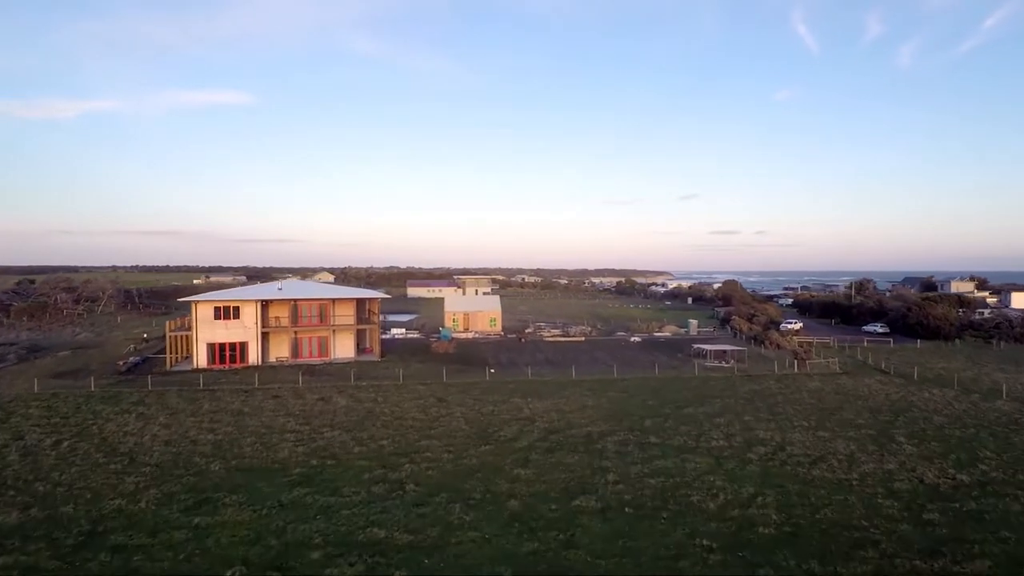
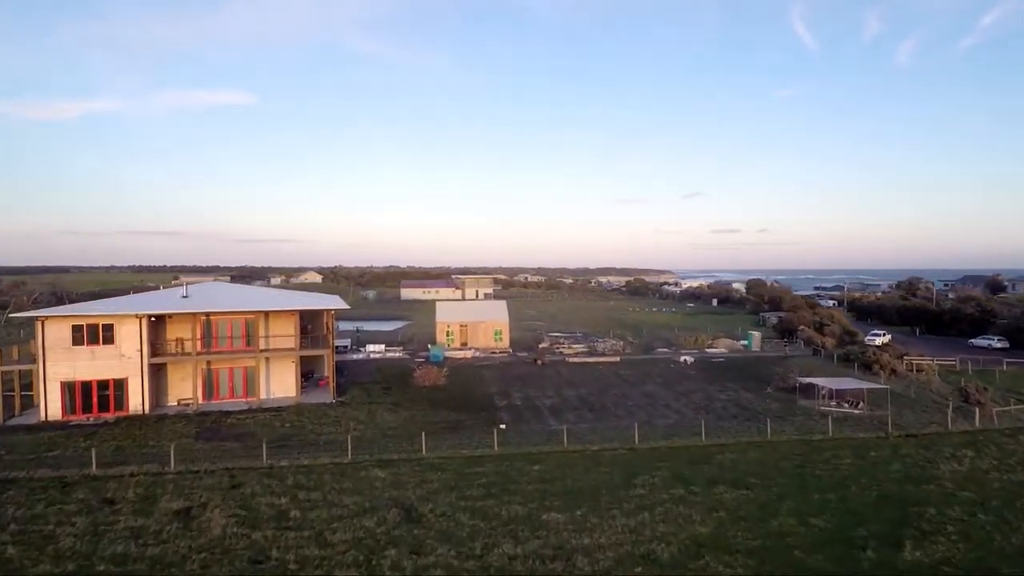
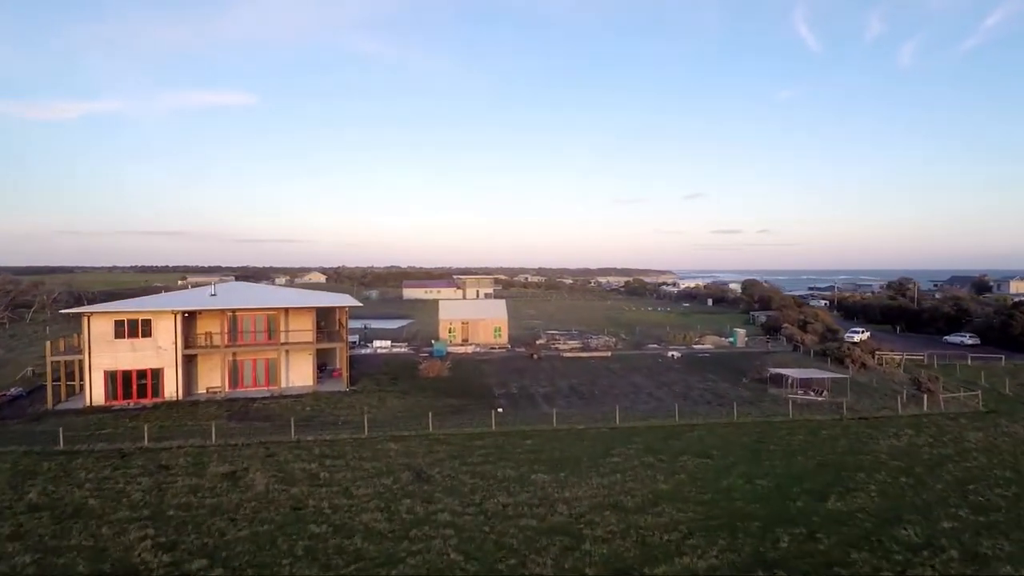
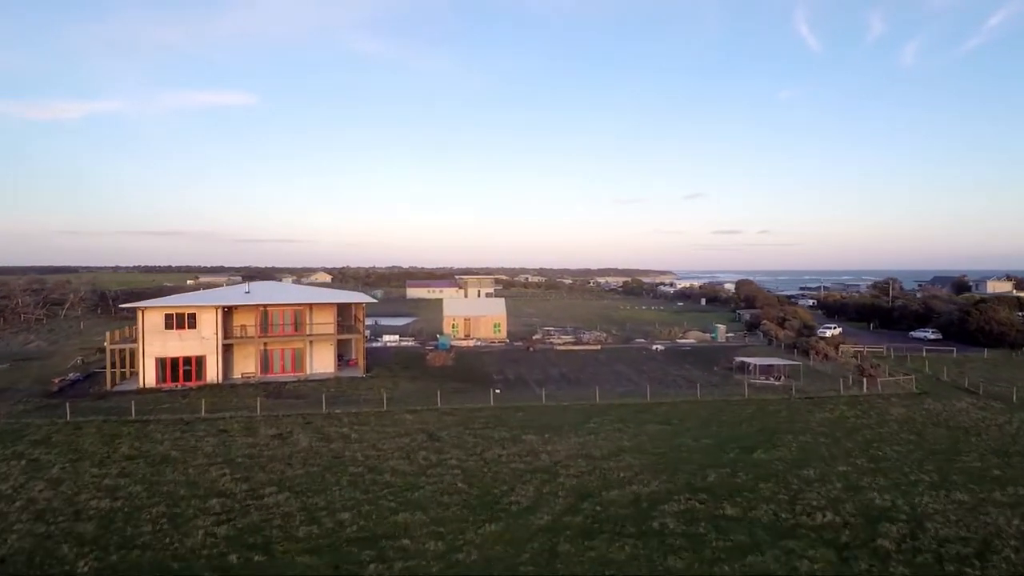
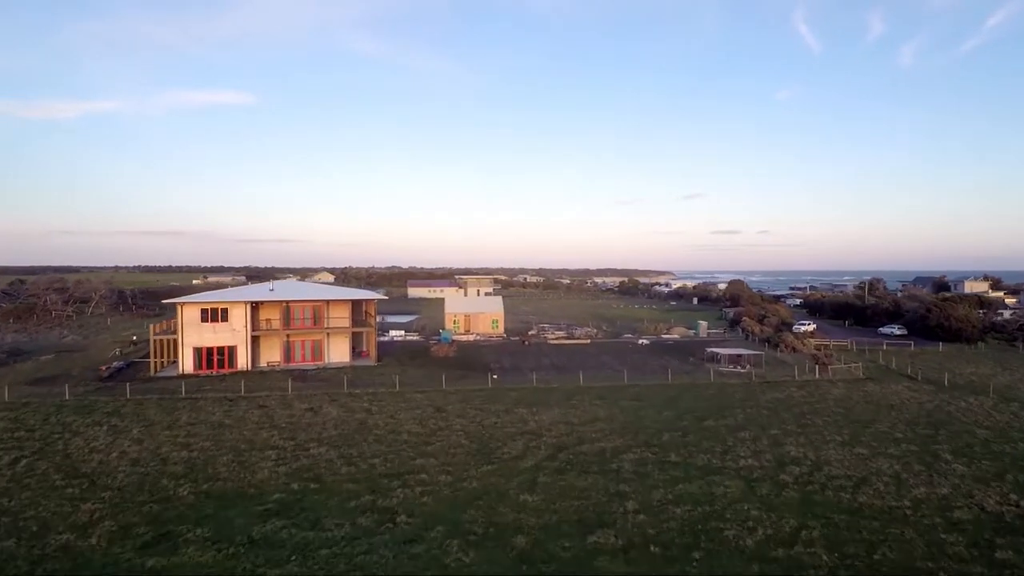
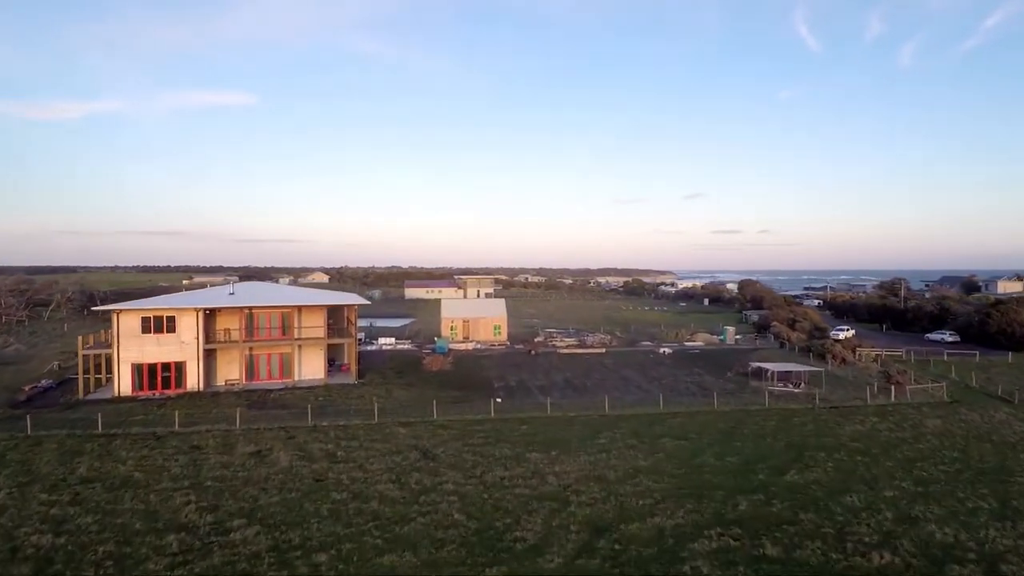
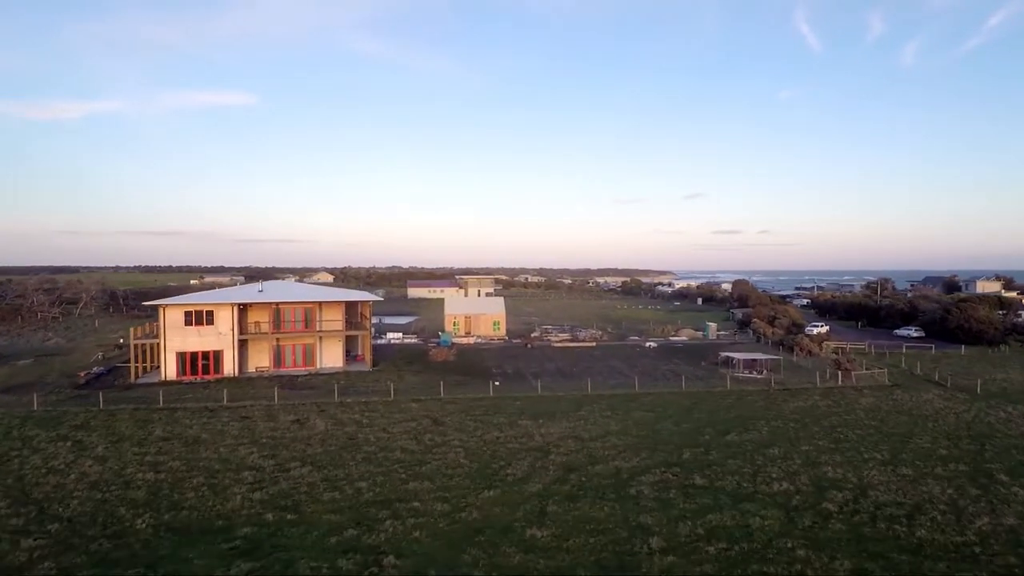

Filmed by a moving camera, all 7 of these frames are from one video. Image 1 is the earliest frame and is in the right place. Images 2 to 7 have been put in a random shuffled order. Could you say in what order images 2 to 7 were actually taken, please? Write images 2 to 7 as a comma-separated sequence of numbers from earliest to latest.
5, 7, 4, 6, 3, 2
